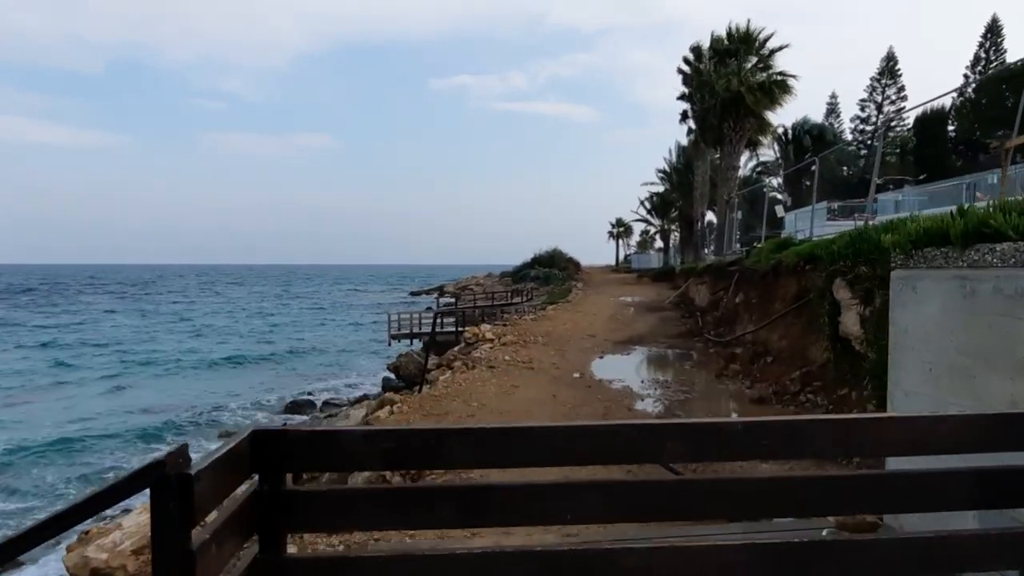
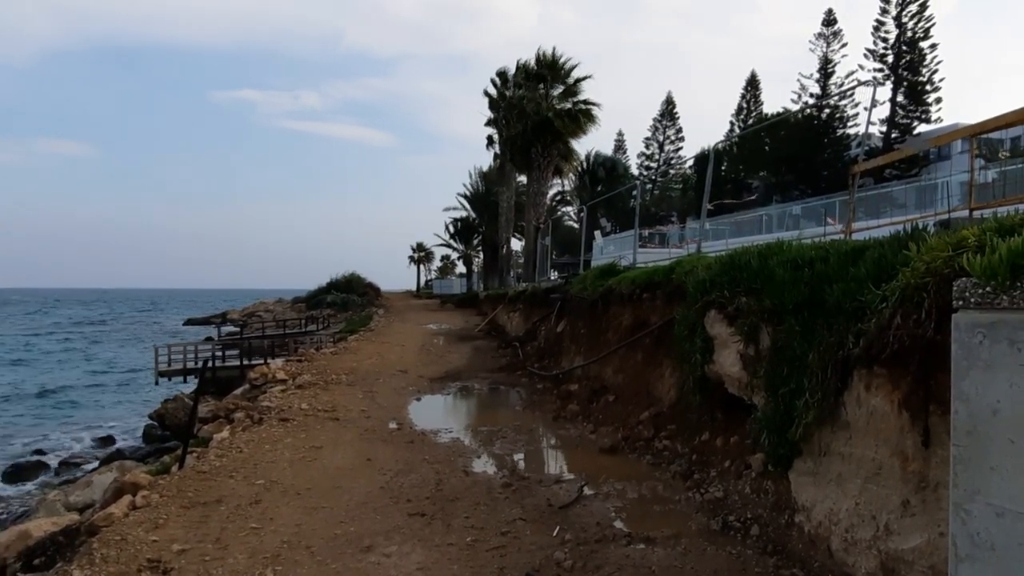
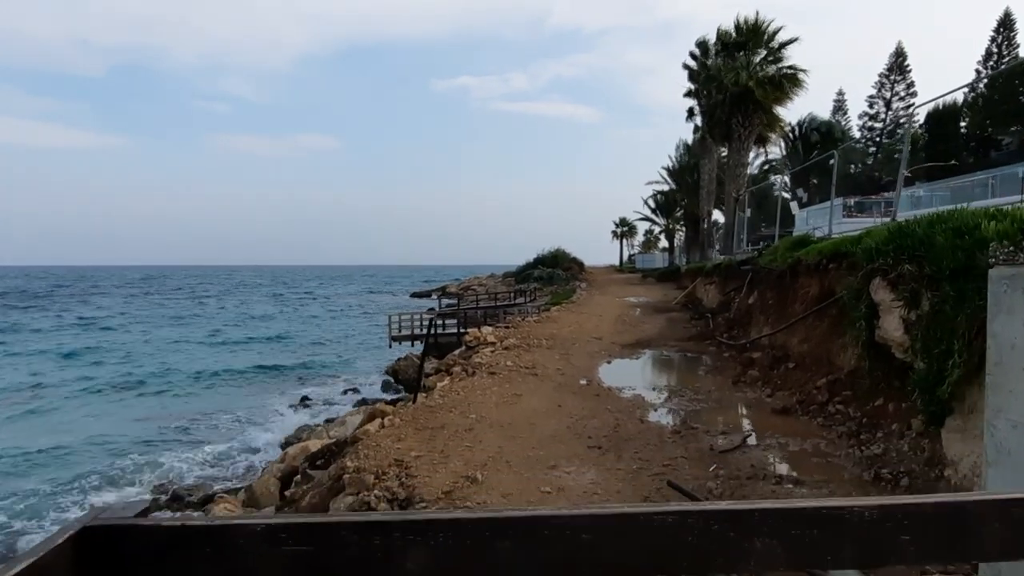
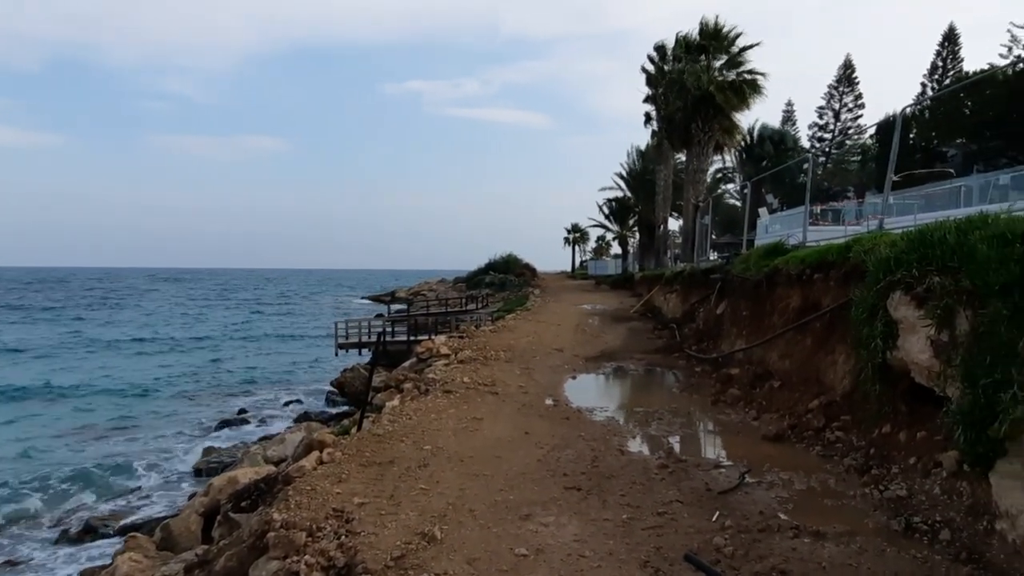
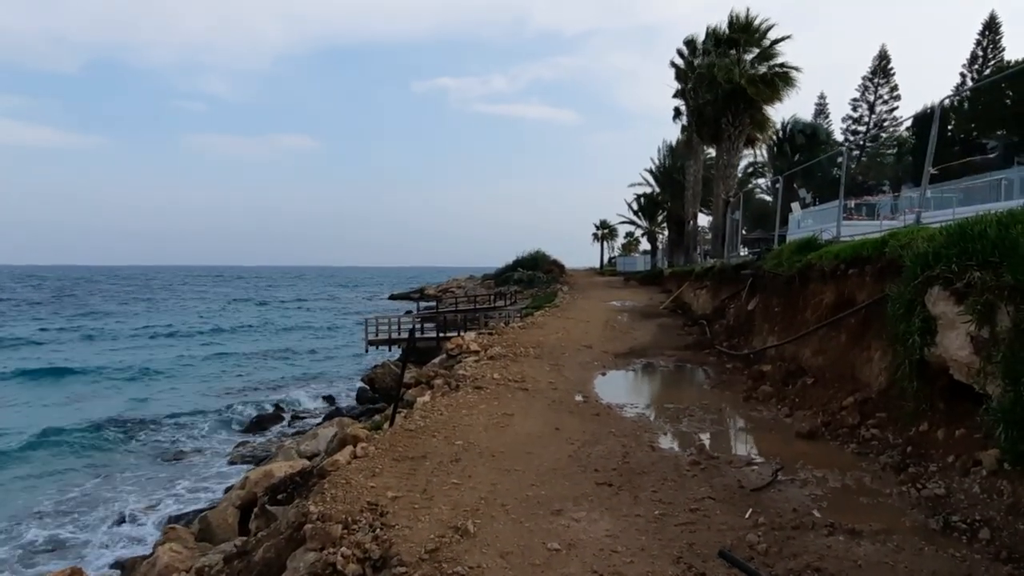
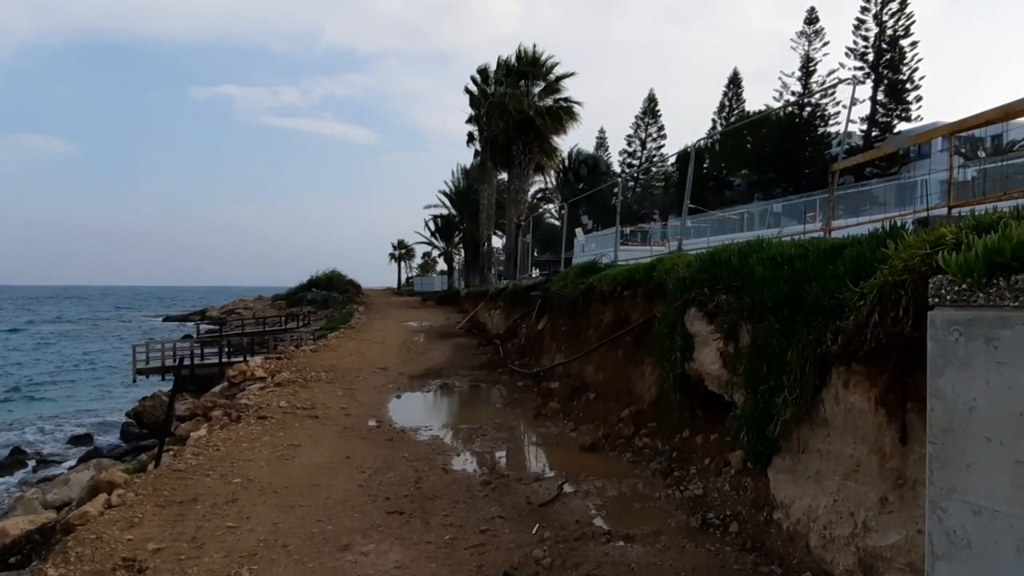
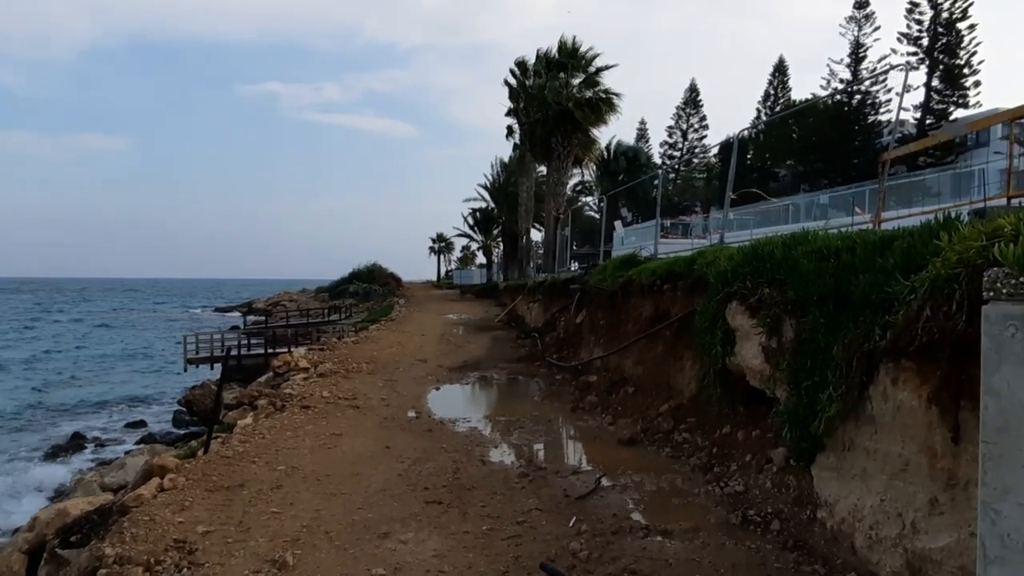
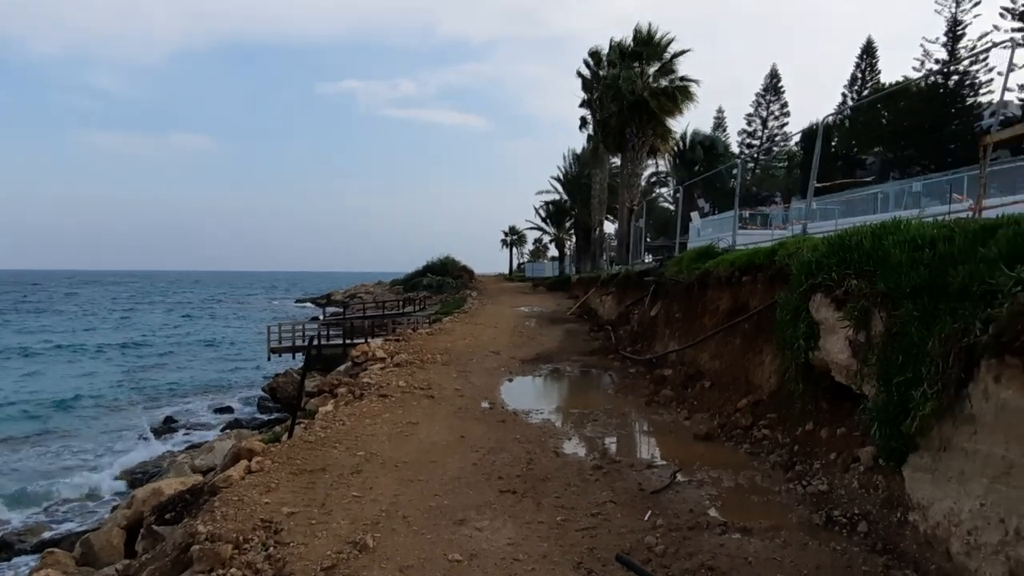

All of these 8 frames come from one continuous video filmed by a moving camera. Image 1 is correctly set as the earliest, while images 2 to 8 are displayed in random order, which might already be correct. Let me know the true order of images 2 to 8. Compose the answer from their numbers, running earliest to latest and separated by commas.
3, 5, 4, 8, 7, 6, 2
